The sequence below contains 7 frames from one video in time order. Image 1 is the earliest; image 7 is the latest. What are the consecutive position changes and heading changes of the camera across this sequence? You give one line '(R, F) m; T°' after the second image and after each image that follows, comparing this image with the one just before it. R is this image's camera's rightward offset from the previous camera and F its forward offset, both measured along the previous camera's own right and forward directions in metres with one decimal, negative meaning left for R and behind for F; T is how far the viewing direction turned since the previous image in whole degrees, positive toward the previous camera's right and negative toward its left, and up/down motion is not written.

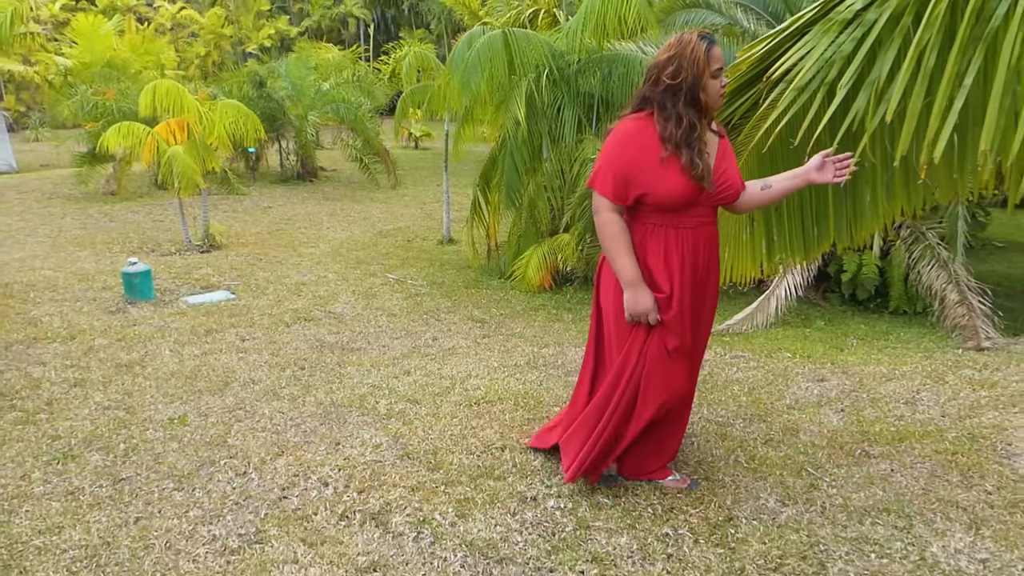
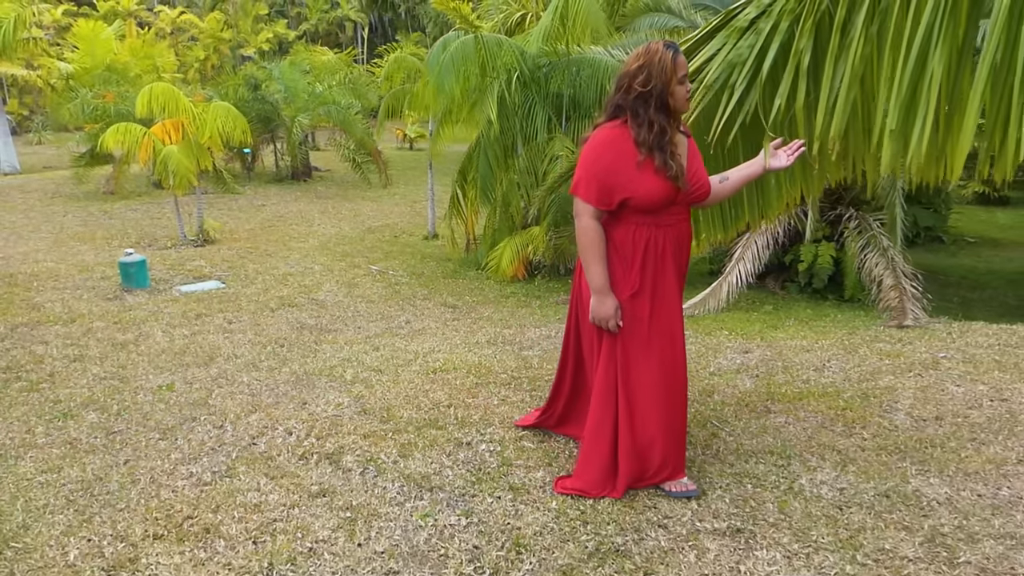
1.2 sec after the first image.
(+0.3, -0.4) m; 0°
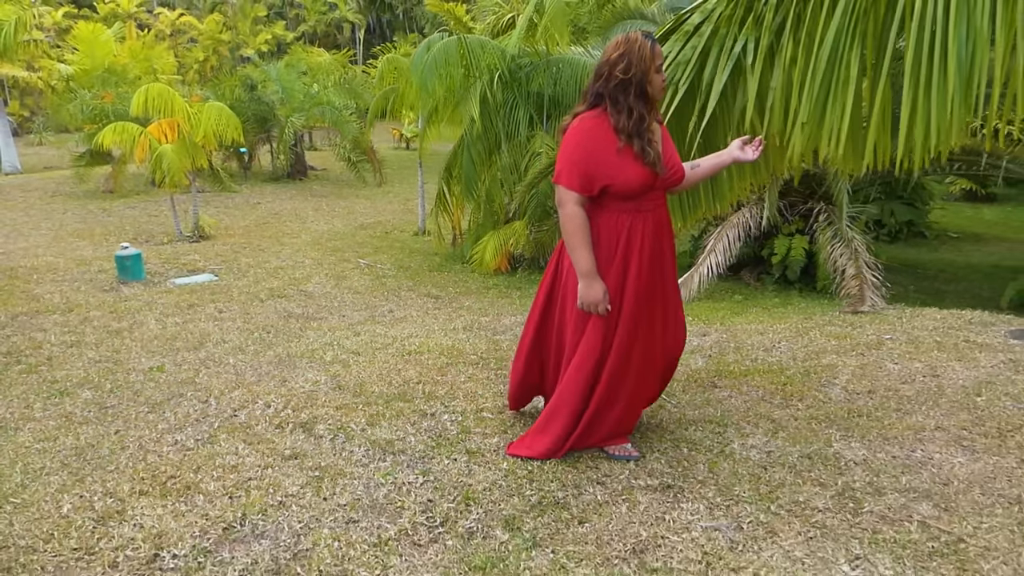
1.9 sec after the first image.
(+0.2, -0.3) m; 0°
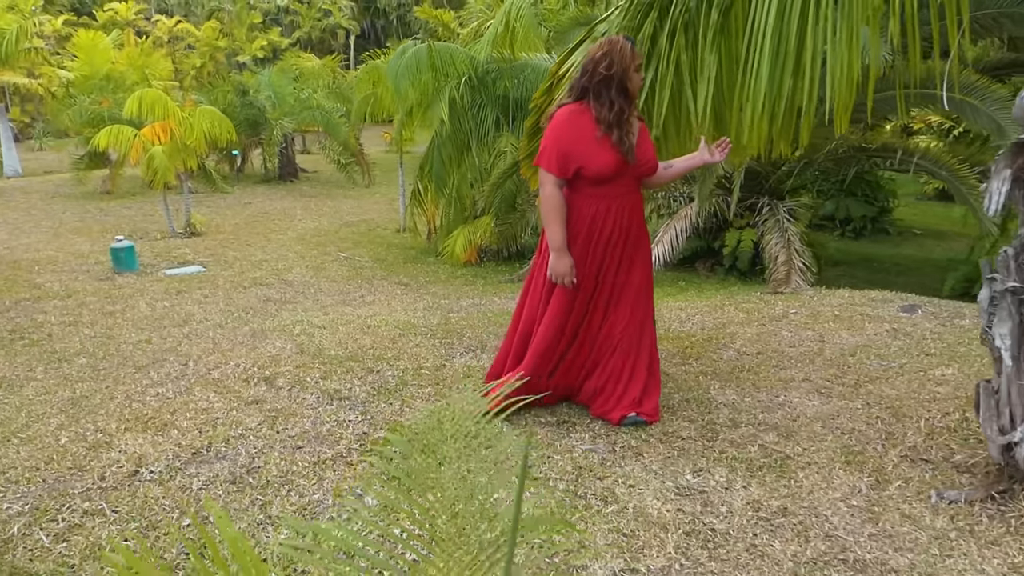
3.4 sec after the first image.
(+0.3, -0.6) m; 0°
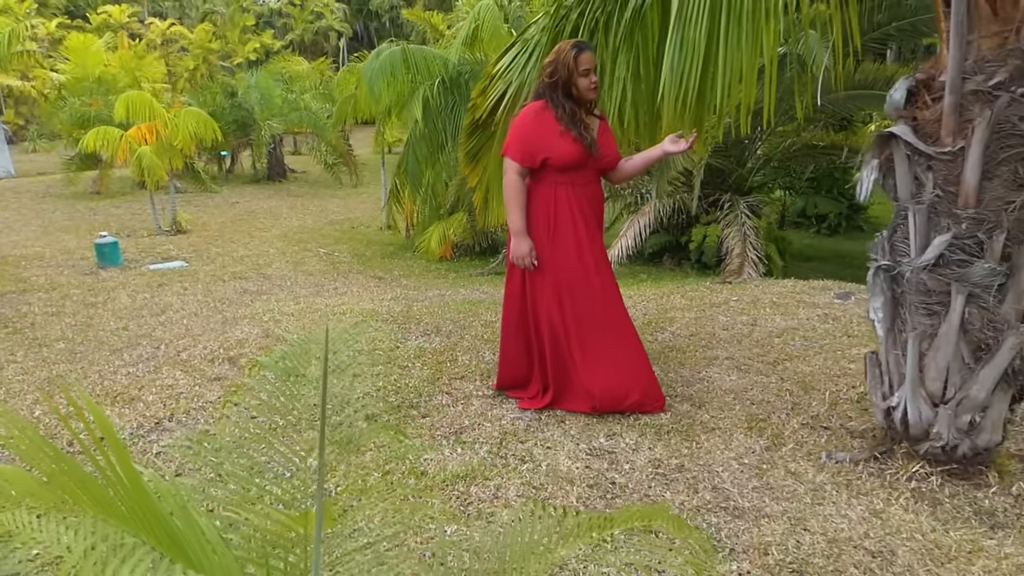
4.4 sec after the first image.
(+0.3, -0.3) m; 0°
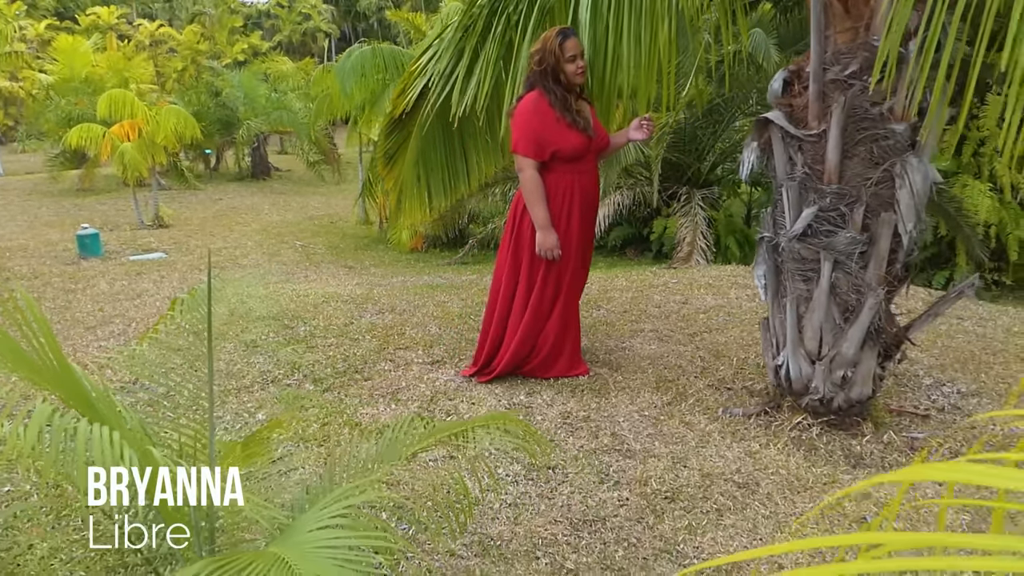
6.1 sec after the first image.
(+0.3, -0.3) m; 0°
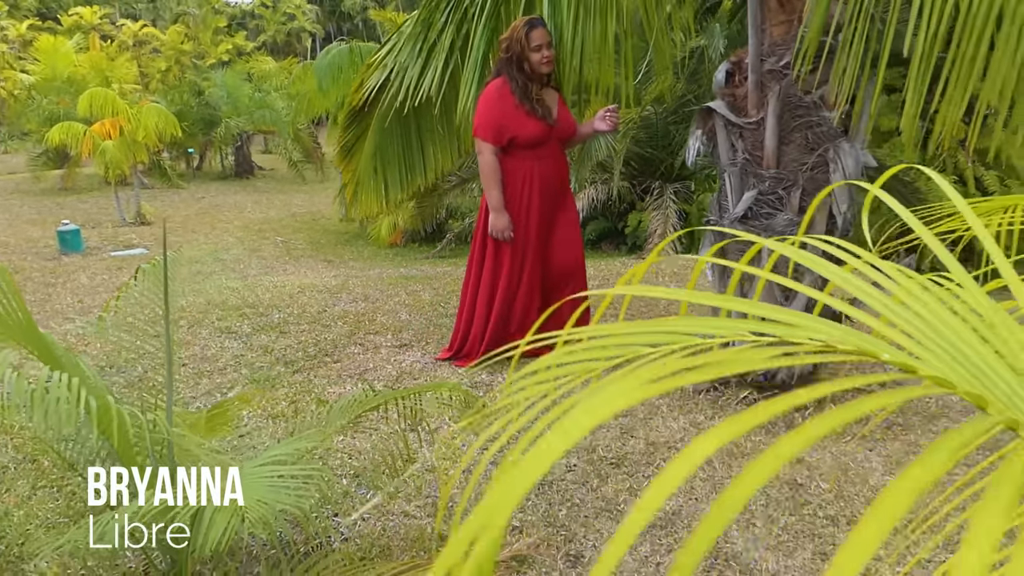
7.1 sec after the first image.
(+0.1, -0.2) m; +1°
